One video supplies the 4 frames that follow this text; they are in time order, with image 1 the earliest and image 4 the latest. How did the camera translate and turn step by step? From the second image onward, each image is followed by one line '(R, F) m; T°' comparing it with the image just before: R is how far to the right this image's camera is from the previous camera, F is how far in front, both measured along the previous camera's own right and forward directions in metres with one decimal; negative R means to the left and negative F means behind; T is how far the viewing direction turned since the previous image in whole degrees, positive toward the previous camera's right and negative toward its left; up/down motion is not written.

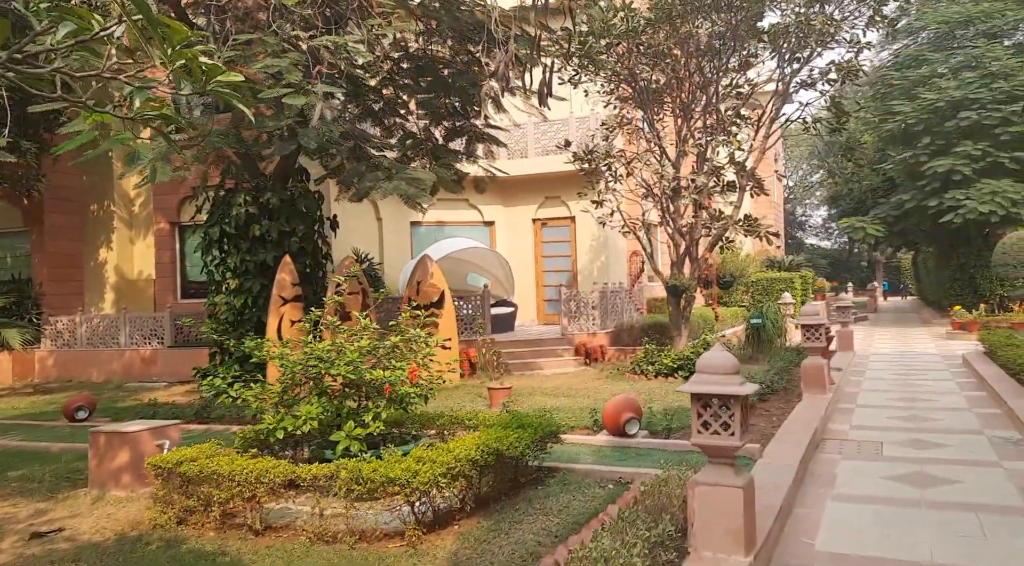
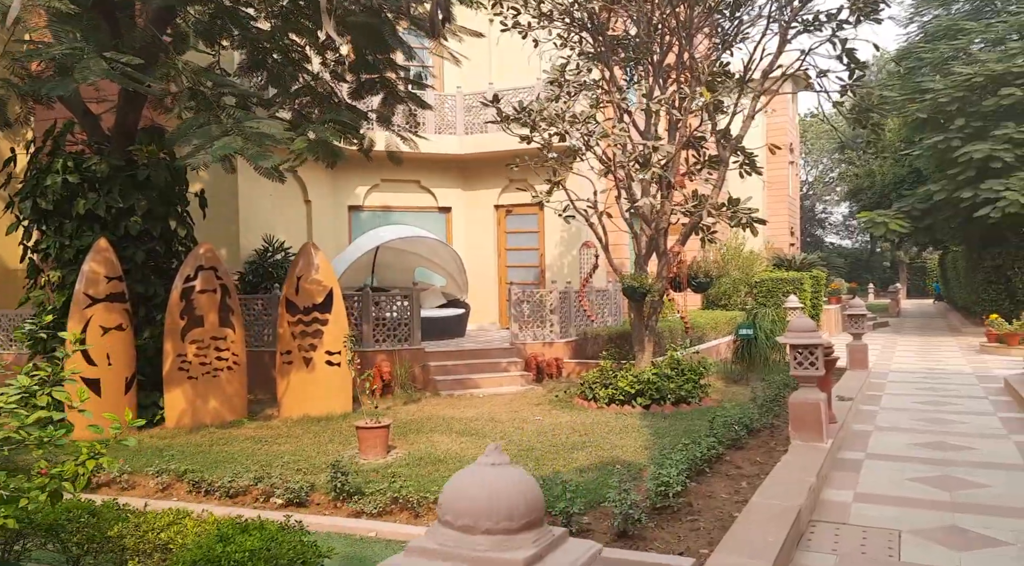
(+1.0, +2.2) m; -1°
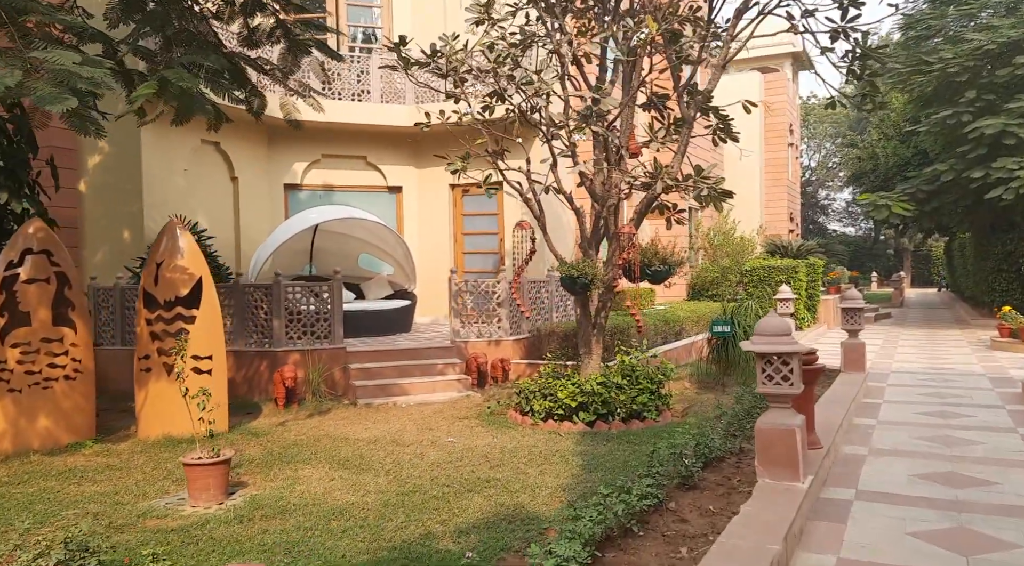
(+0.7, +1.4) m; 0°
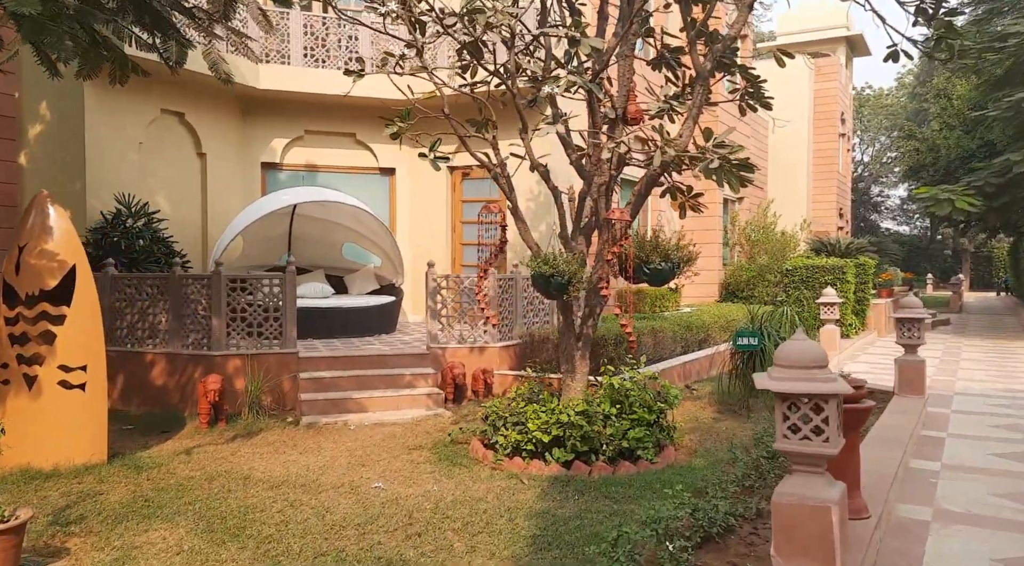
(+0.5, +1.4) m; -3°
